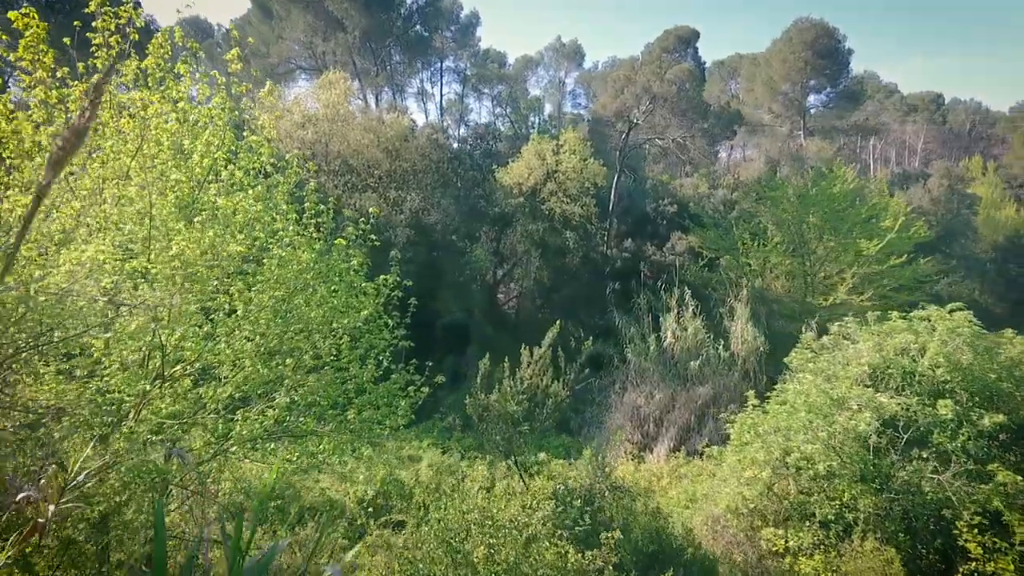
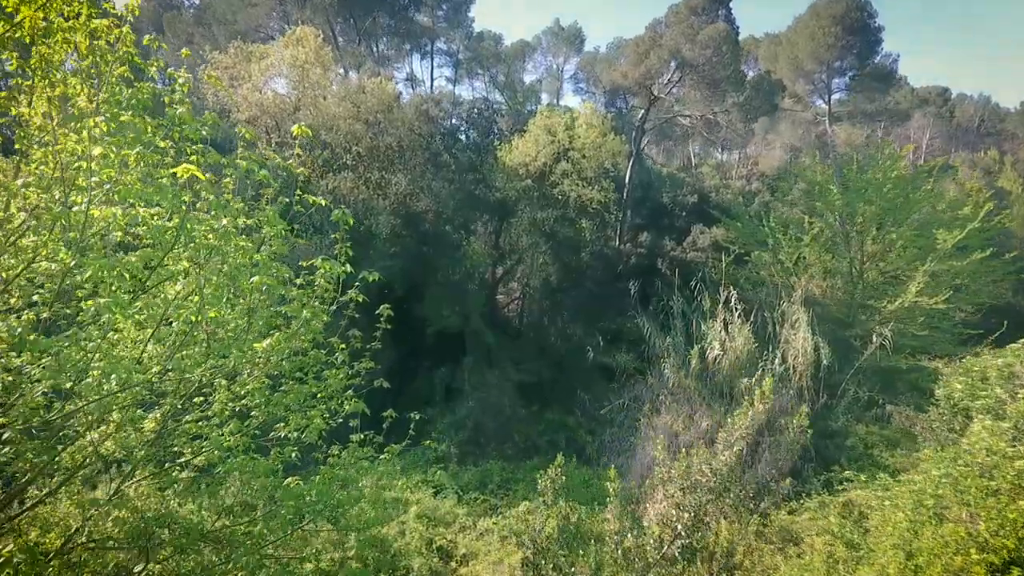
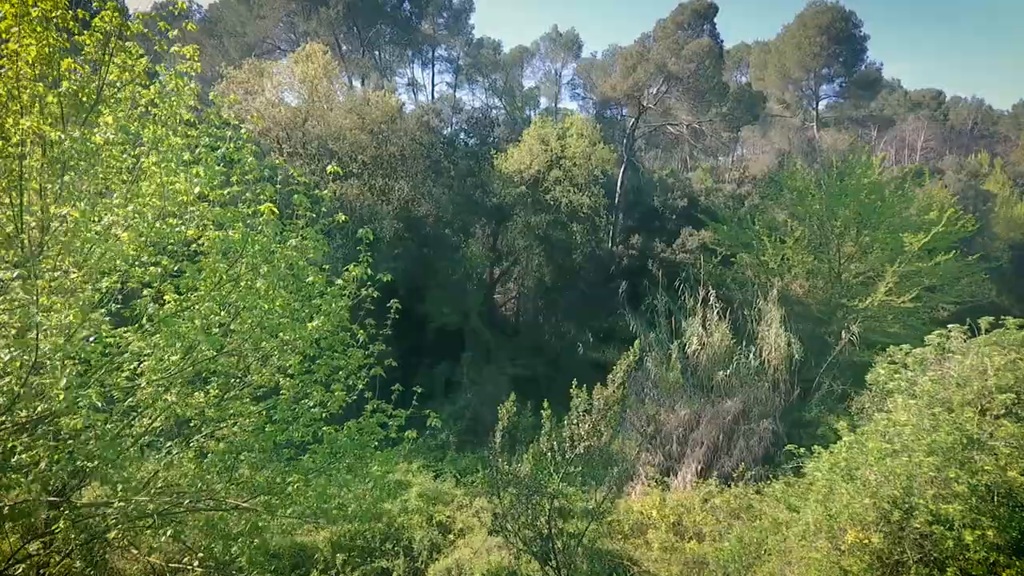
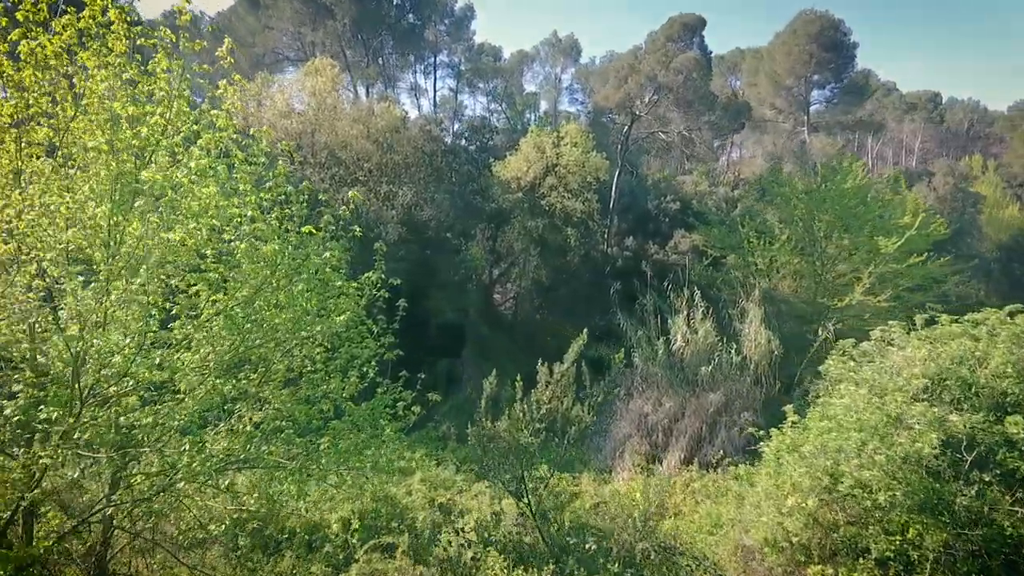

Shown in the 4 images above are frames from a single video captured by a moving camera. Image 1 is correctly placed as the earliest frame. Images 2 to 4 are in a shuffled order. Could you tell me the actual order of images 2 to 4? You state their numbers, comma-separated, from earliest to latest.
4, 3, 2
